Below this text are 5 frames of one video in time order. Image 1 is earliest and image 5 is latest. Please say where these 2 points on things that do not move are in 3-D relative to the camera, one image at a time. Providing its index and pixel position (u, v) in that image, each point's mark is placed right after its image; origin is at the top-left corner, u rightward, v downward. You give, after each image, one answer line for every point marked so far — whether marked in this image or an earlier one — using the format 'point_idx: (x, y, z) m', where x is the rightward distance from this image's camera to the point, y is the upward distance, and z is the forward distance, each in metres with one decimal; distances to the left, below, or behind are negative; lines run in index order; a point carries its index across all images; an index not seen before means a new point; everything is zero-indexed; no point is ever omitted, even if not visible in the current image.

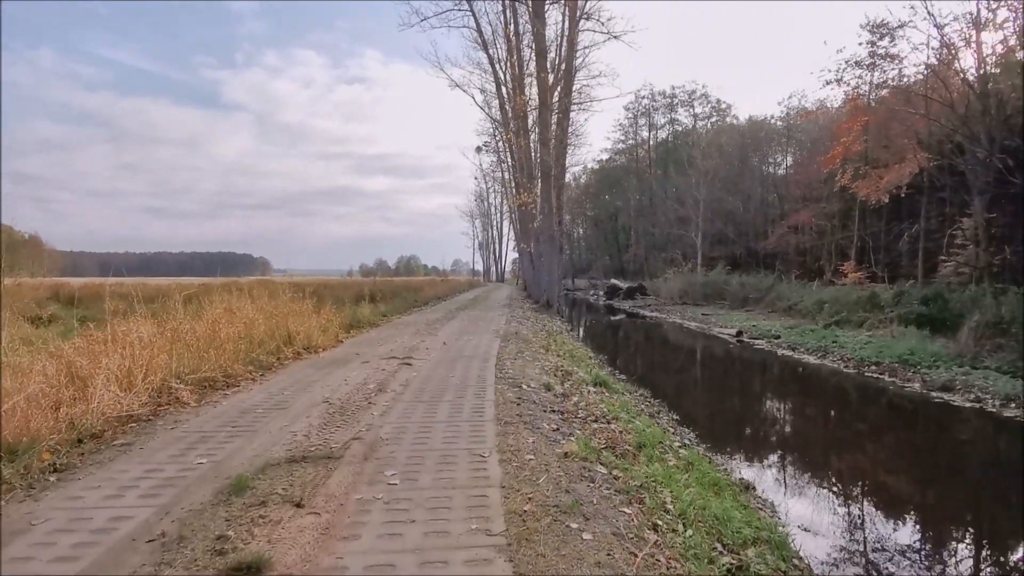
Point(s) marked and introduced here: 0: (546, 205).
0: (+1.1, +2.4, +15.5) m
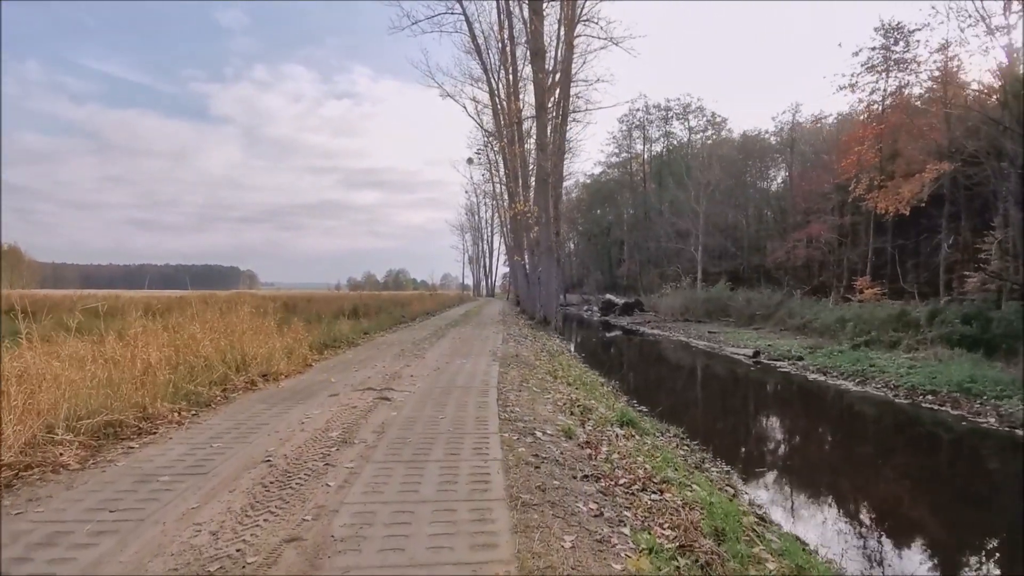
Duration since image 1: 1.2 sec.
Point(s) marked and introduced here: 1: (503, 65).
0: (+0.9, +2.0, +14.7) m
1: (-0.3, +7.4, +18.2) m
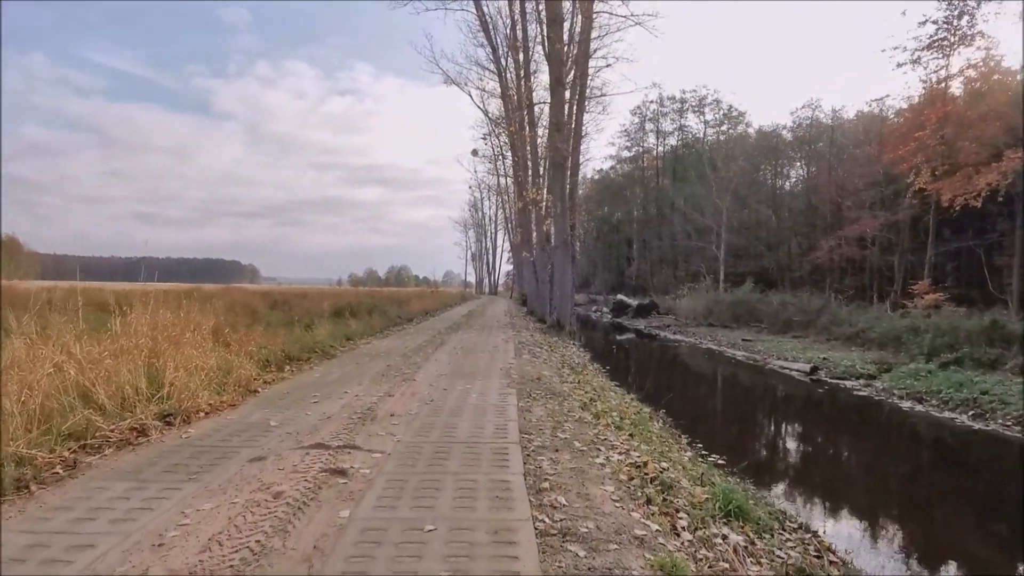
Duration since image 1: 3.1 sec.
0: (+1.1, +2.0, +13.4) m
1: (+0.1, +7.5, +16.8) m
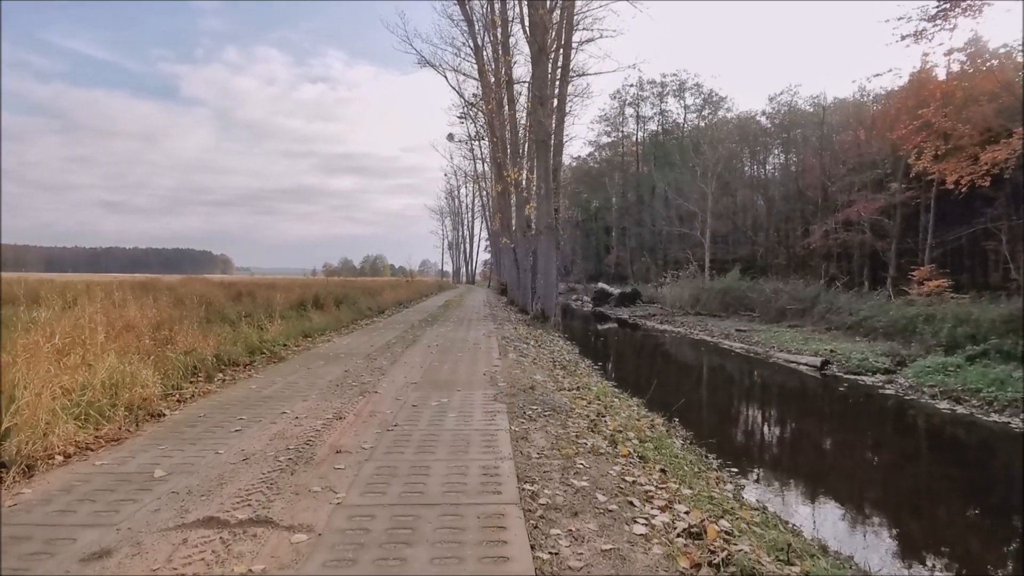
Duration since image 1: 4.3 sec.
0: (+0.6, +2.3, +12.5) m
1: (-0.6, +7.8, +15.9) m
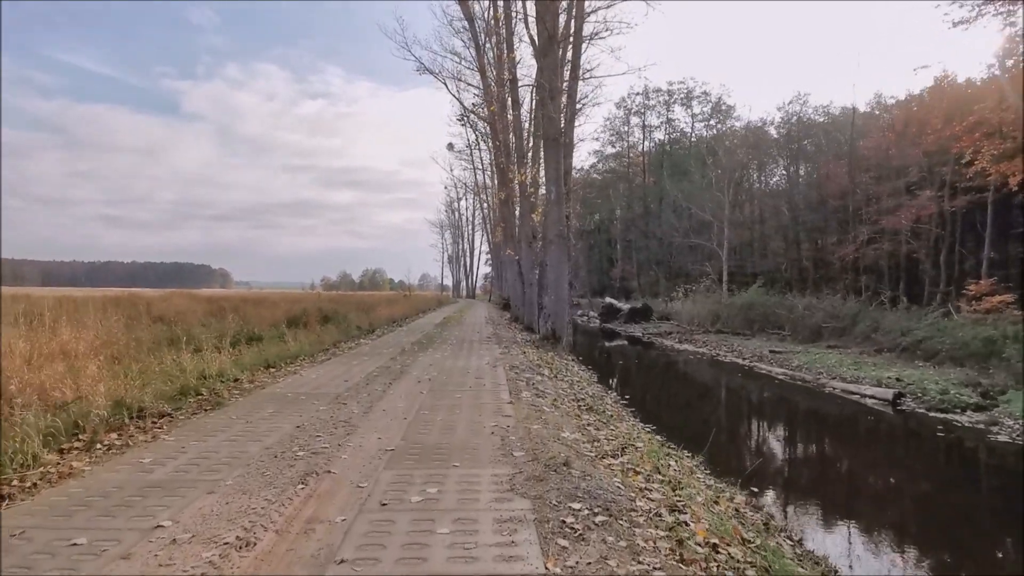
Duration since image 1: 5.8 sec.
0: (+0.7, +2.0, +11.5) m
1: (-0.5, +7.4, +15.0) m
